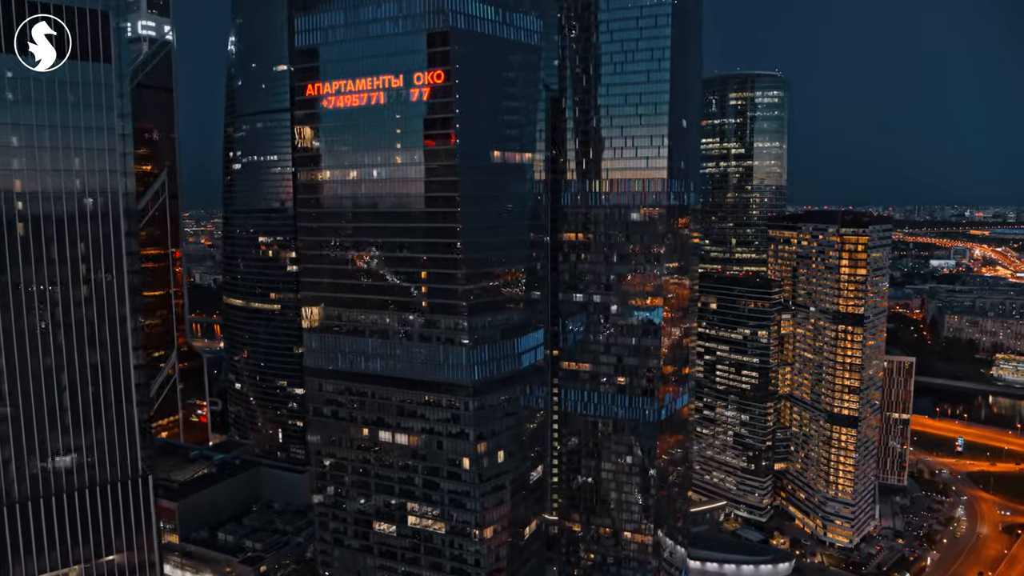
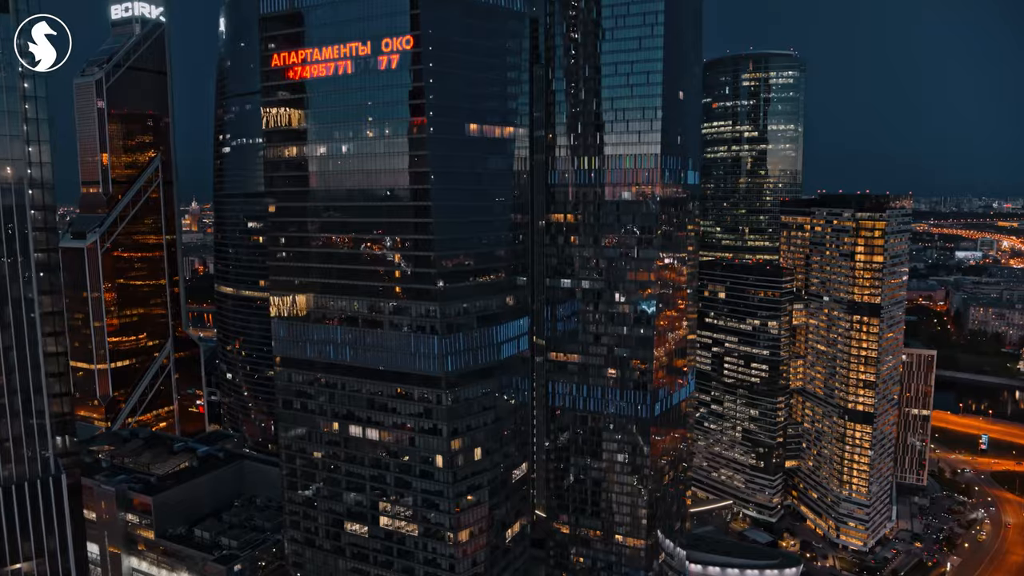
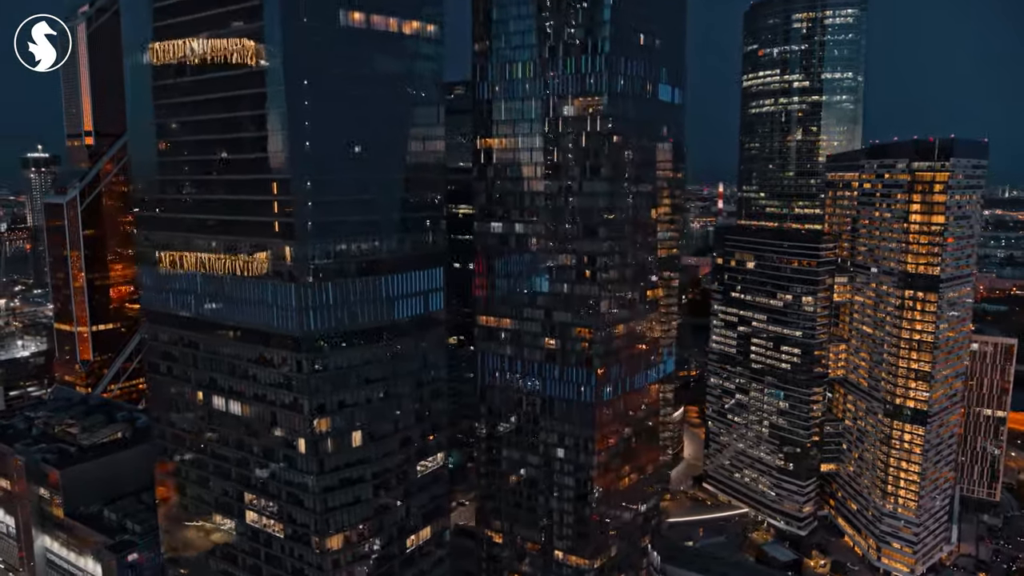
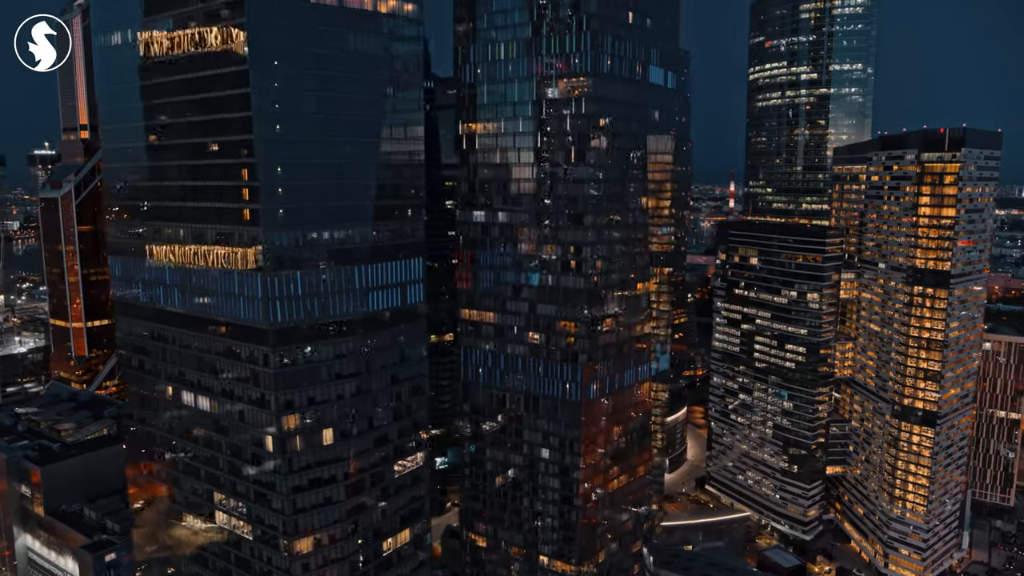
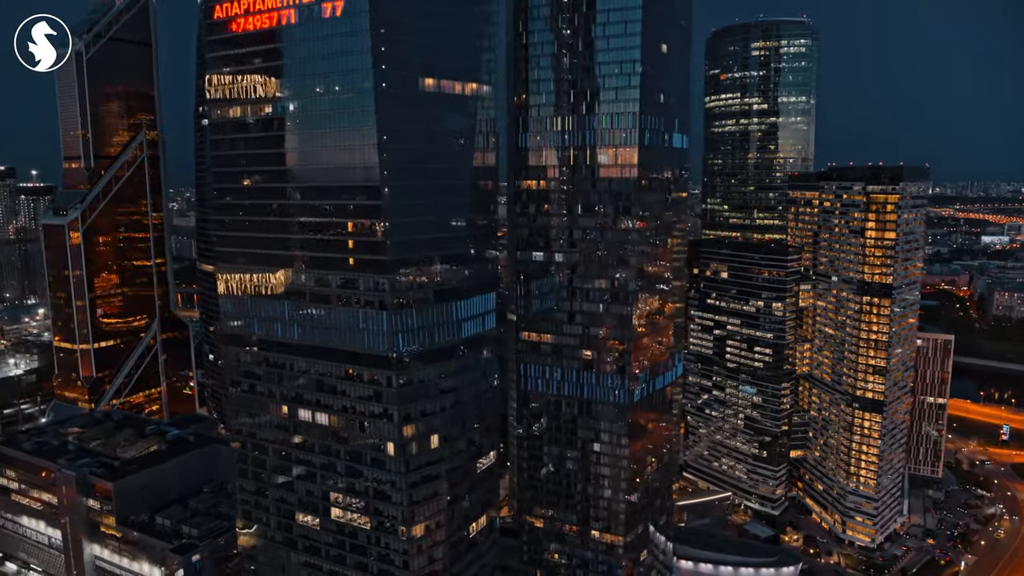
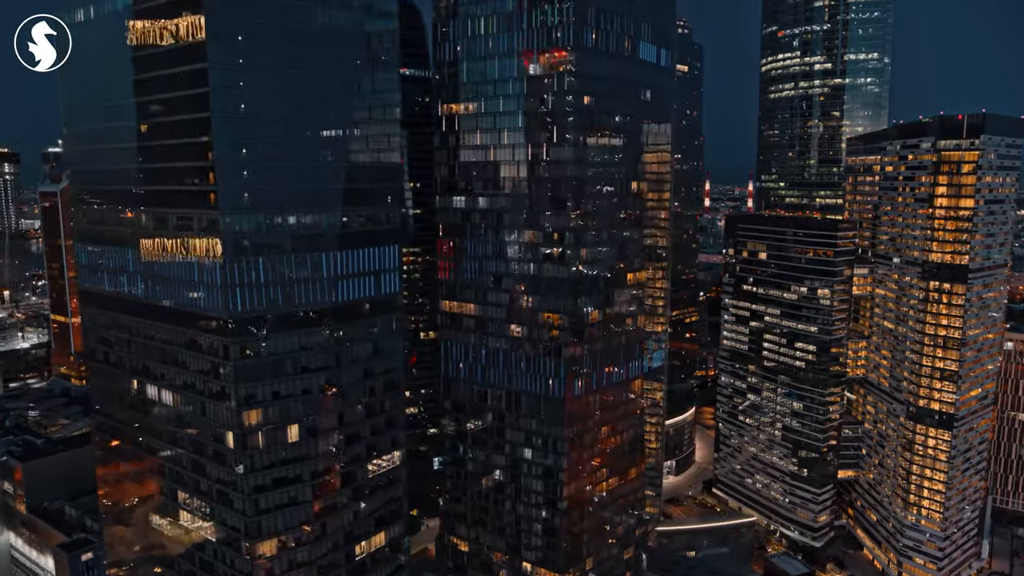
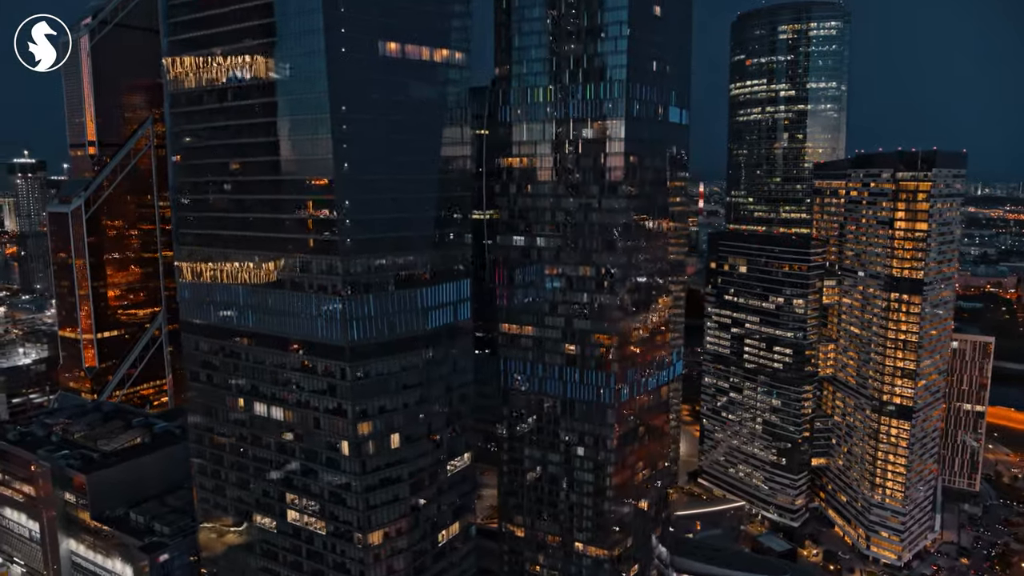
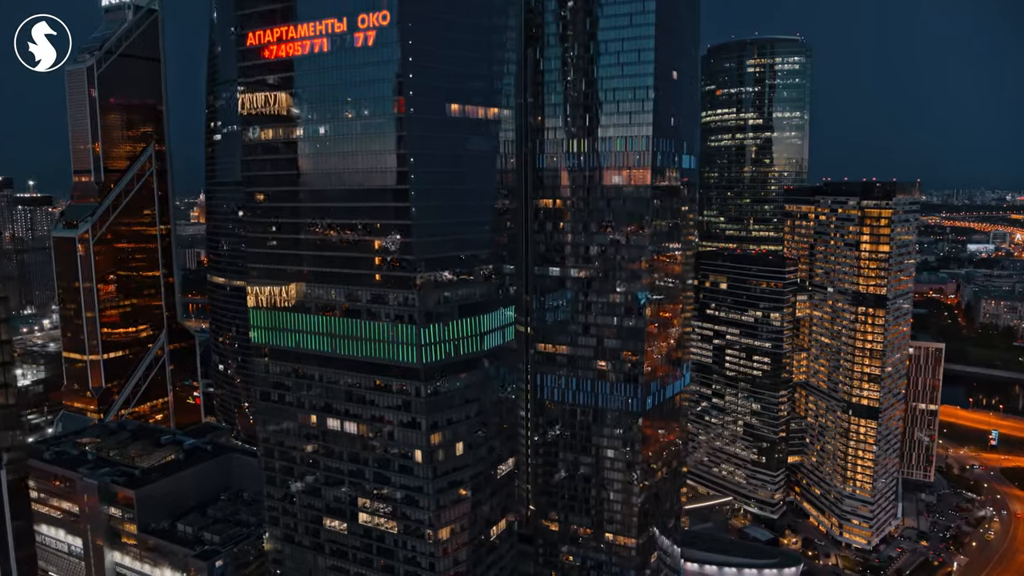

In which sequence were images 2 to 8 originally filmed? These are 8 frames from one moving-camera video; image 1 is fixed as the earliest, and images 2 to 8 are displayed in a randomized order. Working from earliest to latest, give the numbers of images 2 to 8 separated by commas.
2, 8, 5, 7, 3, 4, 6
